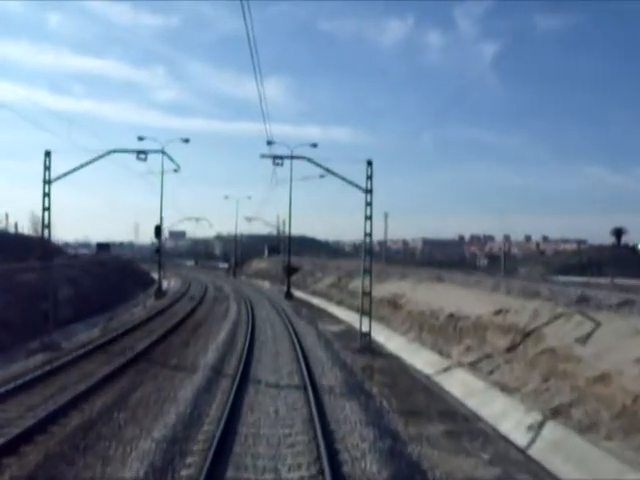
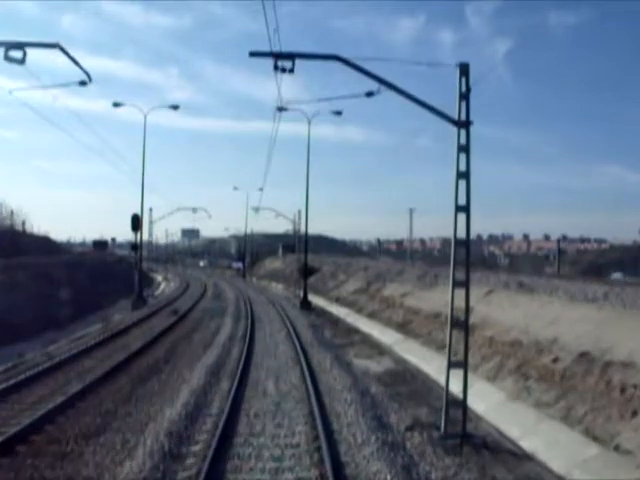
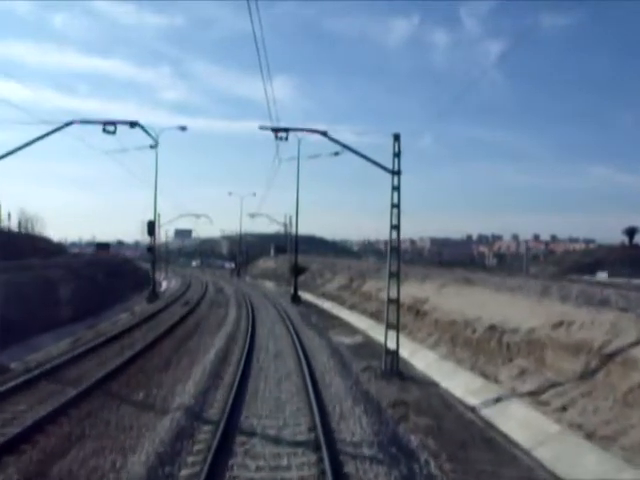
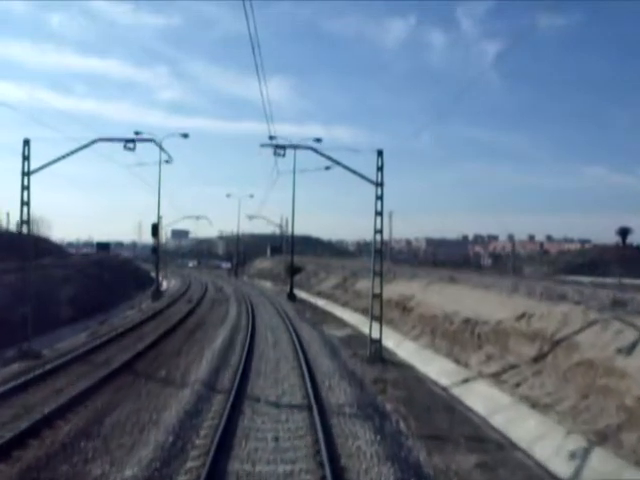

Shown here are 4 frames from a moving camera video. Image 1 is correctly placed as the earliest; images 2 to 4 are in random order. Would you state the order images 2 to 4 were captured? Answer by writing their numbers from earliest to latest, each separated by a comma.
4, 3, 2
